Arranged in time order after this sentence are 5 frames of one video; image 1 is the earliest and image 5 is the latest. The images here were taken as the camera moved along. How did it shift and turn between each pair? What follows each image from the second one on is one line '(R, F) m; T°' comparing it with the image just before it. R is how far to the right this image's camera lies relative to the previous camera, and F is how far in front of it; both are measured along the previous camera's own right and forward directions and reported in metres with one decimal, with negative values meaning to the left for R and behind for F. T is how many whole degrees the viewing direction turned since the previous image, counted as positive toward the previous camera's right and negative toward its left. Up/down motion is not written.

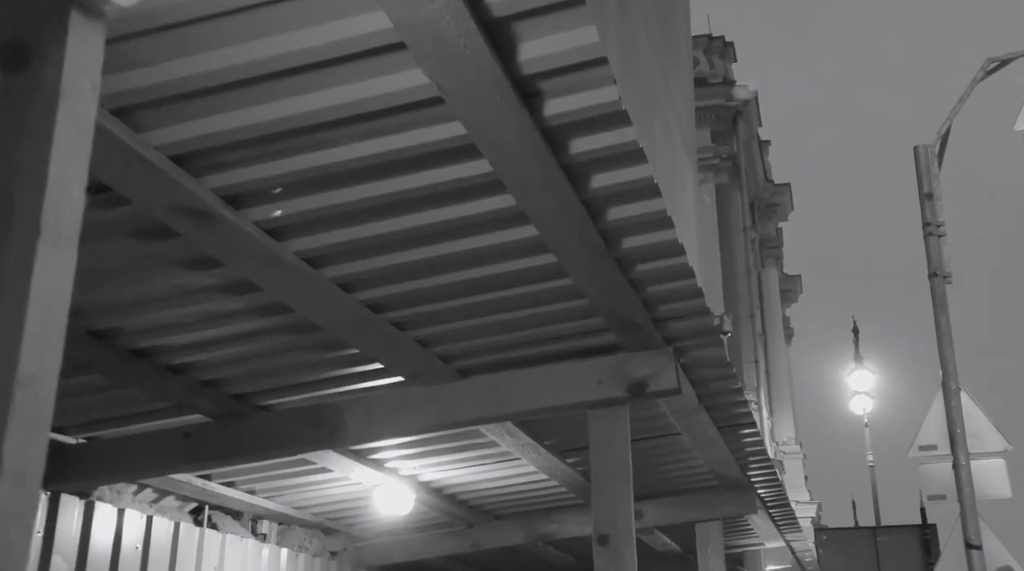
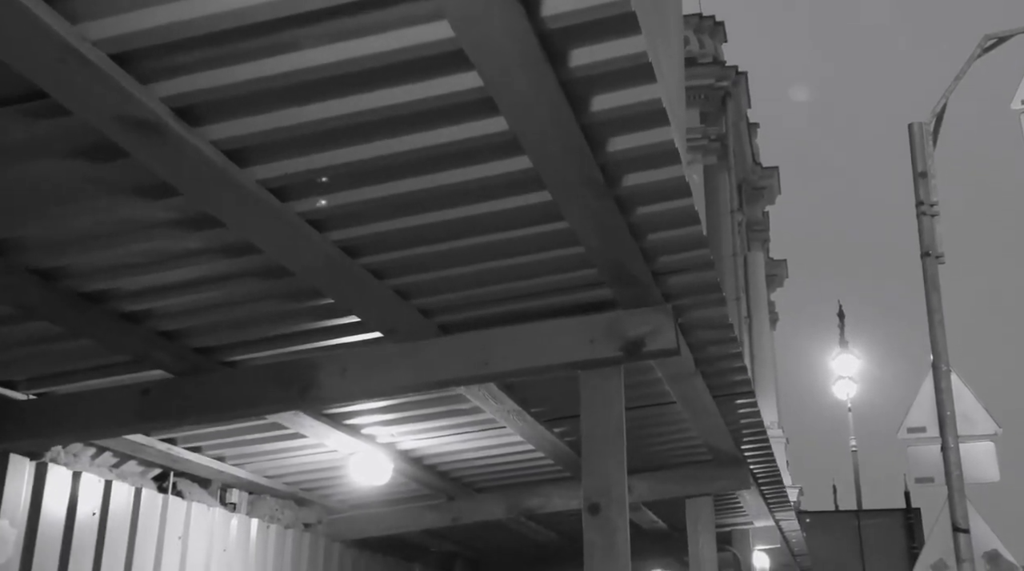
(0.0, +0.6) m; +1°
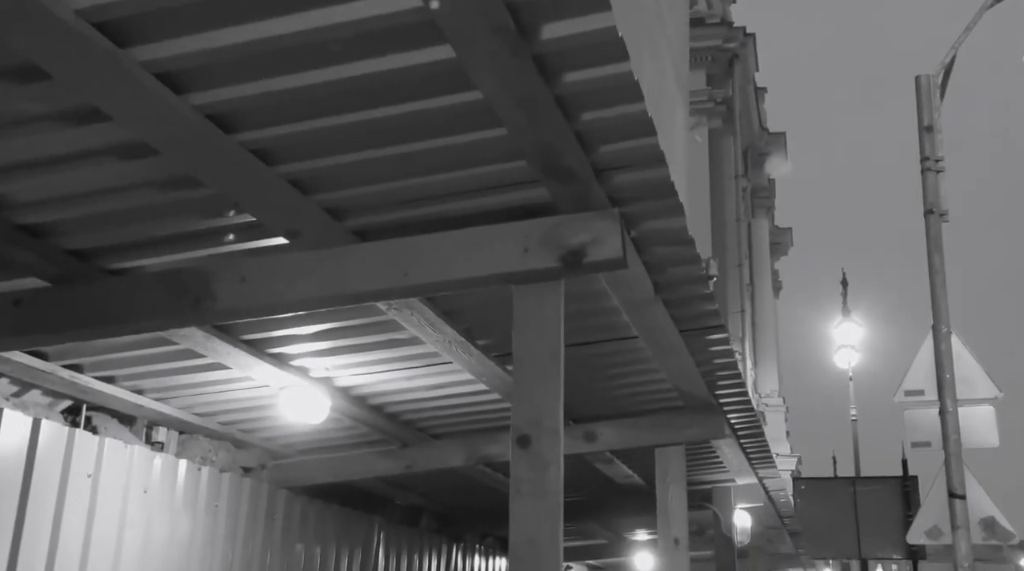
(+0.4, +0.9) m; 0°
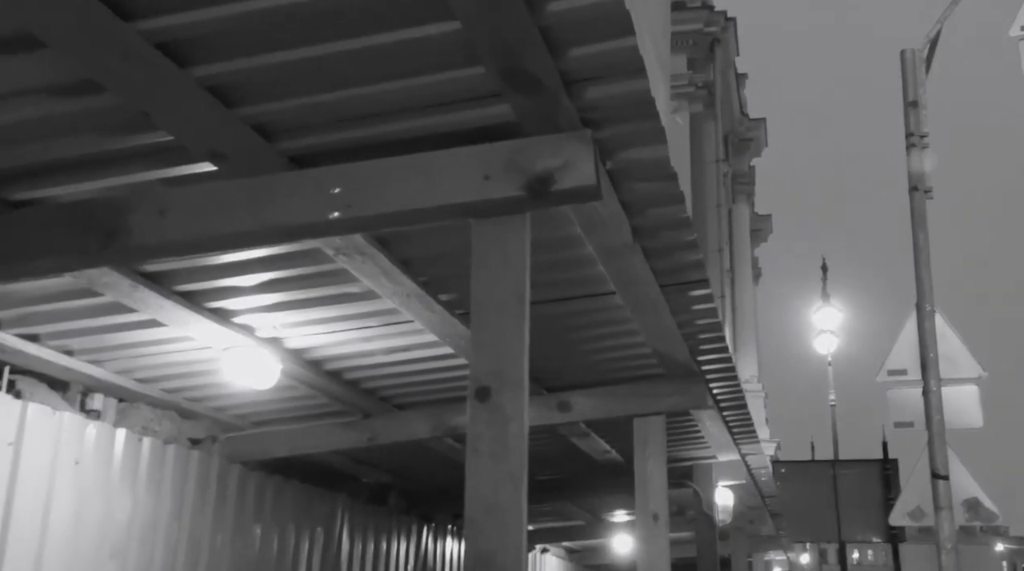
(+0.1, +0.7) m; +1°
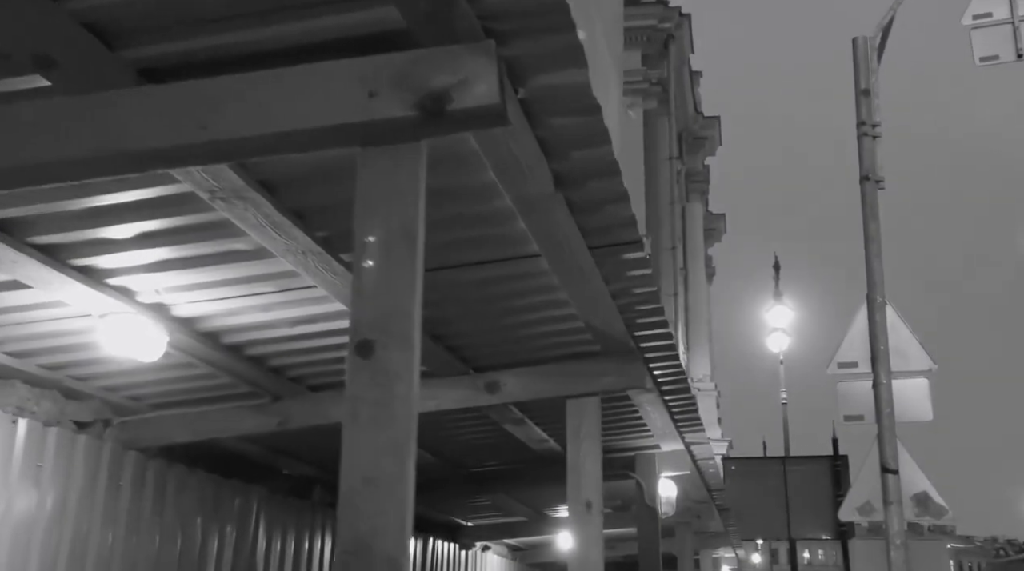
(+0.2, +0.8) m; +2°
